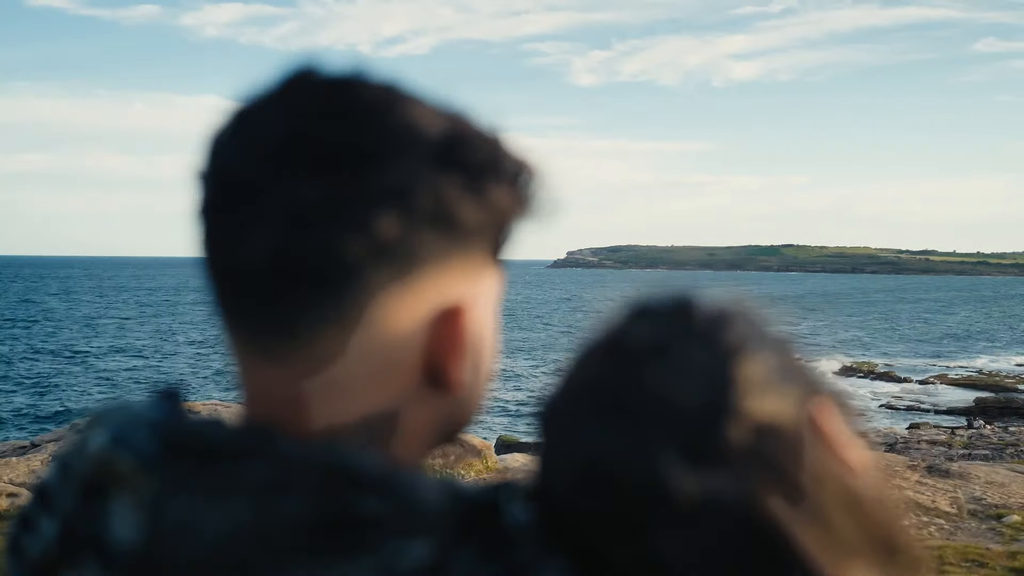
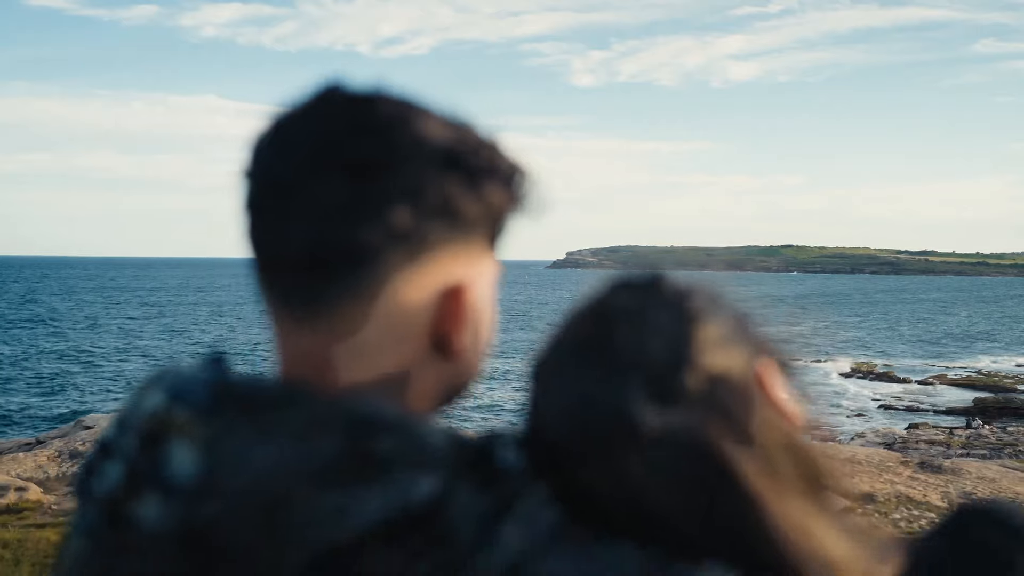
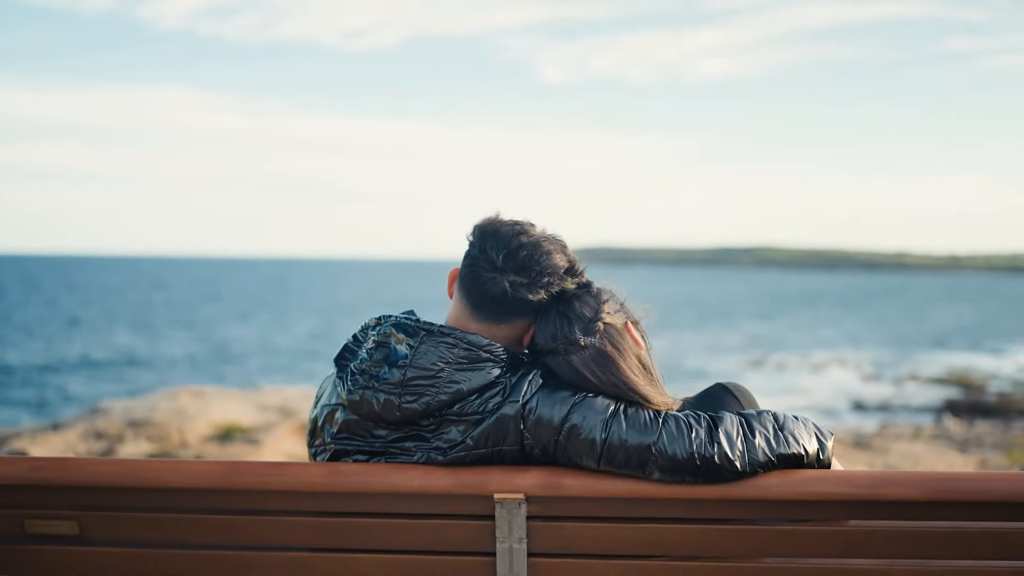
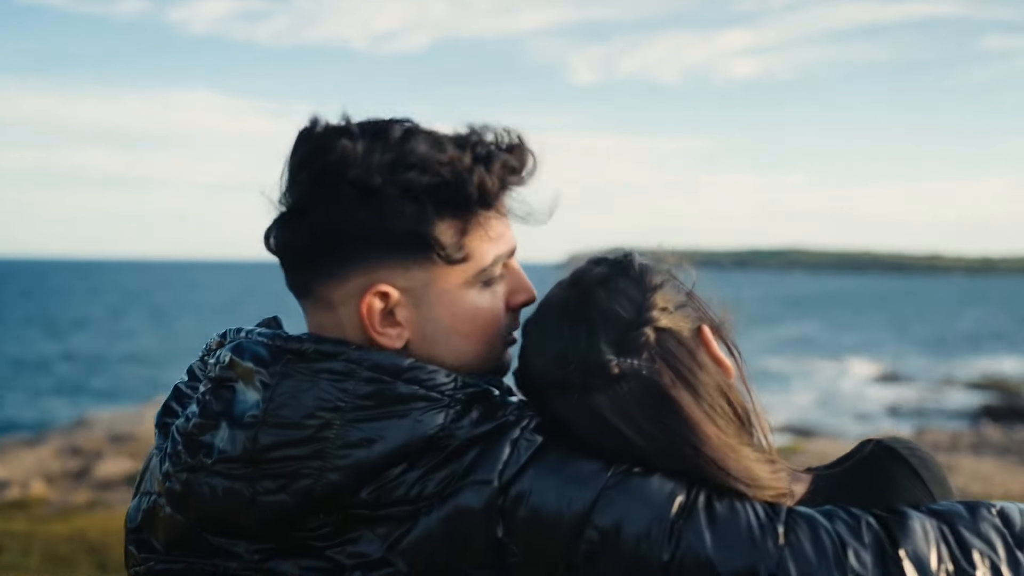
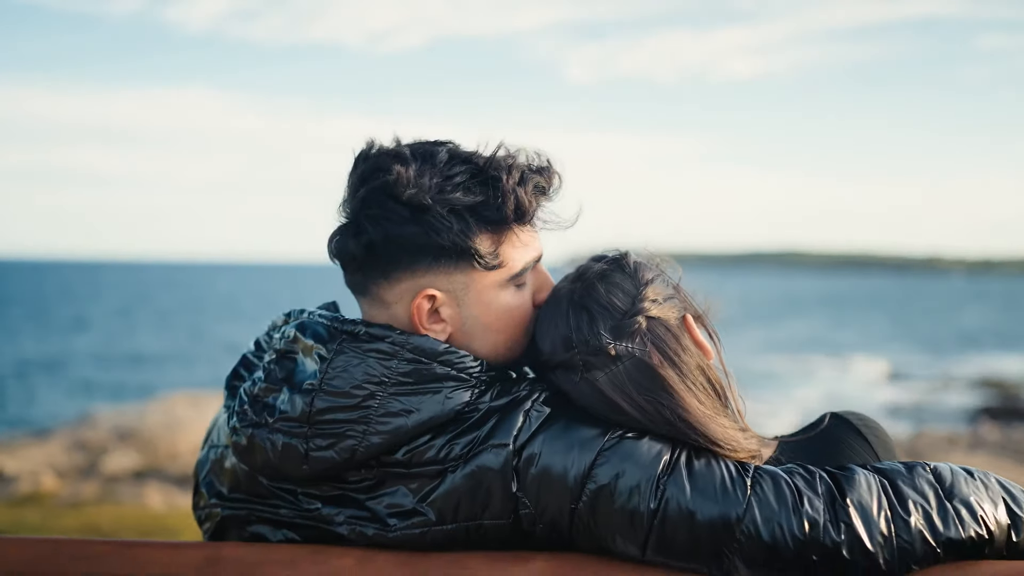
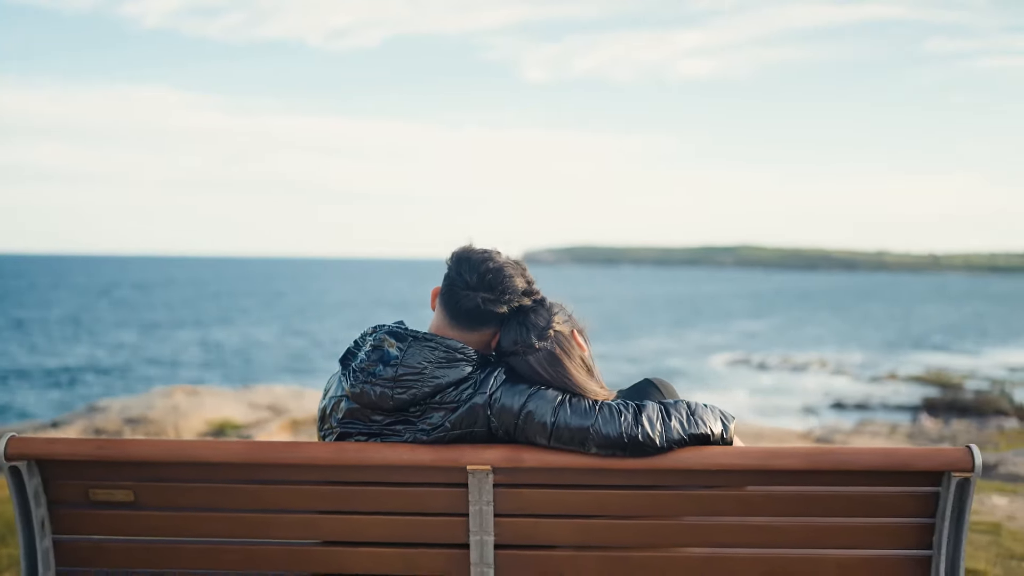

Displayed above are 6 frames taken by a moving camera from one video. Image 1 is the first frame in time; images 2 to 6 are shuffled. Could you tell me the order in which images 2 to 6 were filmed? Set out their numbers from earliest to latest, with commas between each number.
2, 4, 5, 3, 6
